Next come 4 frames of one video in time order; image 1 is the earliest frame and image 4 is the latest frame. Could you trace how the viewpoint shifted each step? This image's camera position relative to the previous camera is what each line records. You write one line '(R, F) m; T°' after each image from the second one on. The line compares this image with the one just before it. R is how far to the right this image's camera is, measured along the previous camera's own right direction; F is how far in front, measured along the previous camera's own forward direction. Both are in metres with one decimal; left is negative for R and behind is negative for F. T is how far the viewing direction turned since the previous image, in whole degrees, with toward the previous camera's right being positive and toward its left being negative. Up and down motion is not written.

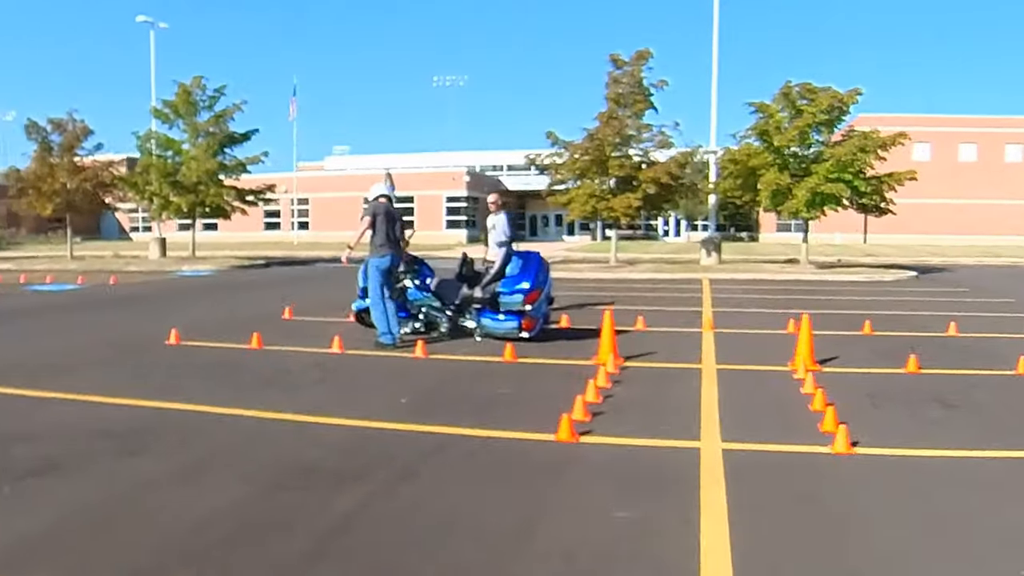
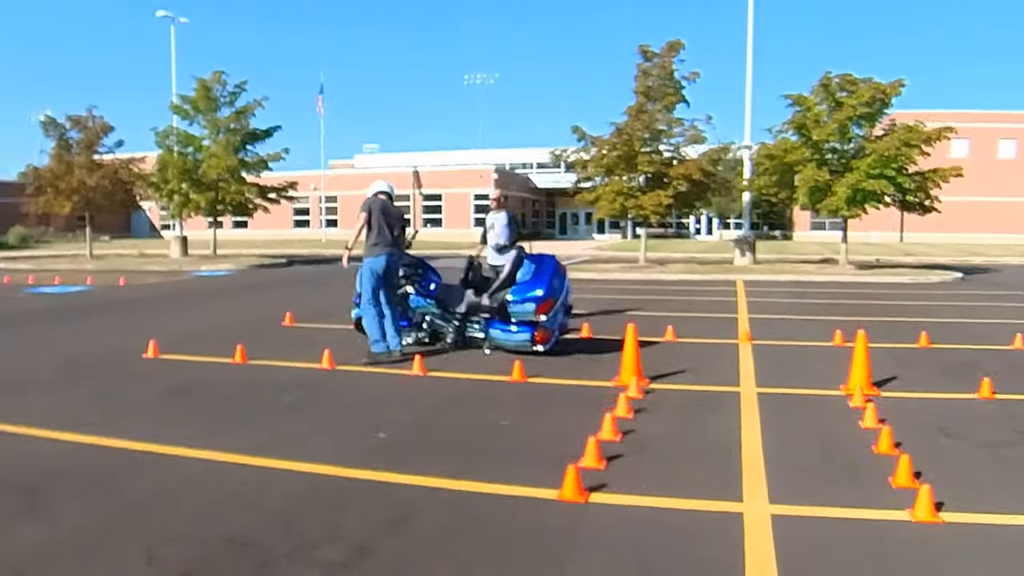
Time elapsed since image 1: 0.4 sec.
(+0.2, +0.8) m; -2°
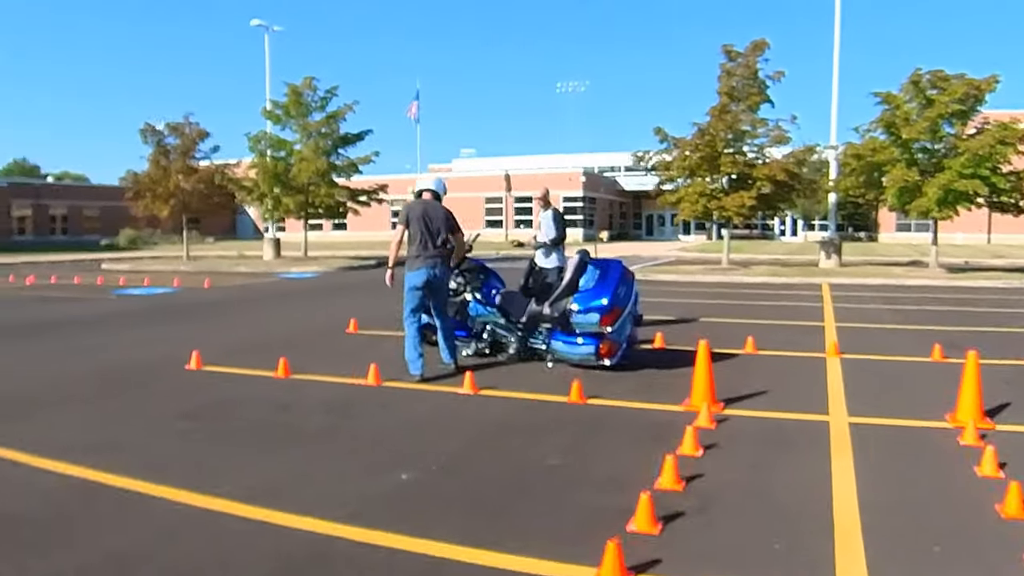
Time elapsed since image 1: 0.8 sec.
(+0.1, +0.5) m; -6°
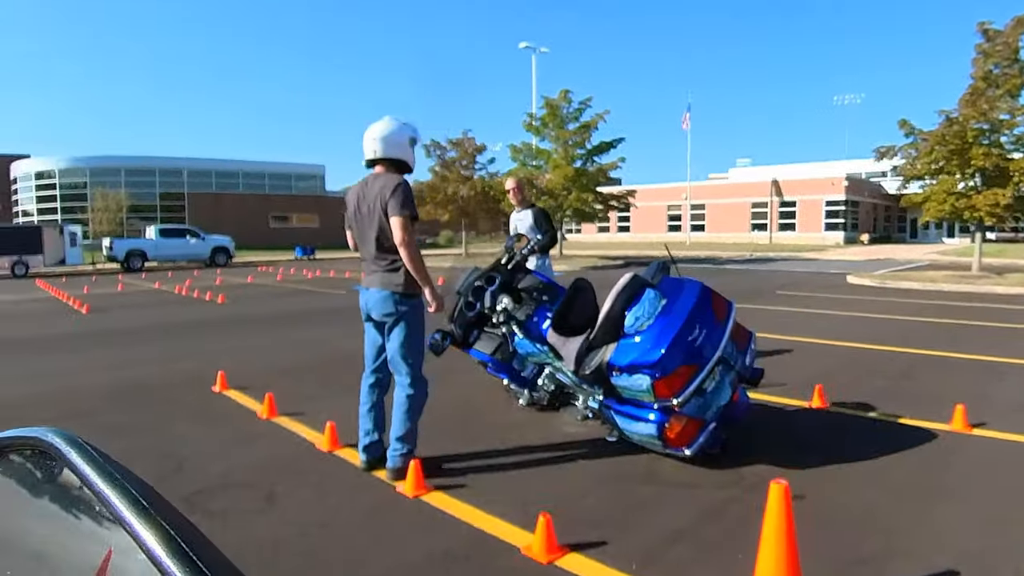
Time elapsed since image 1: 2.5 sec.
(+1.1, +2.6) m; -16°
